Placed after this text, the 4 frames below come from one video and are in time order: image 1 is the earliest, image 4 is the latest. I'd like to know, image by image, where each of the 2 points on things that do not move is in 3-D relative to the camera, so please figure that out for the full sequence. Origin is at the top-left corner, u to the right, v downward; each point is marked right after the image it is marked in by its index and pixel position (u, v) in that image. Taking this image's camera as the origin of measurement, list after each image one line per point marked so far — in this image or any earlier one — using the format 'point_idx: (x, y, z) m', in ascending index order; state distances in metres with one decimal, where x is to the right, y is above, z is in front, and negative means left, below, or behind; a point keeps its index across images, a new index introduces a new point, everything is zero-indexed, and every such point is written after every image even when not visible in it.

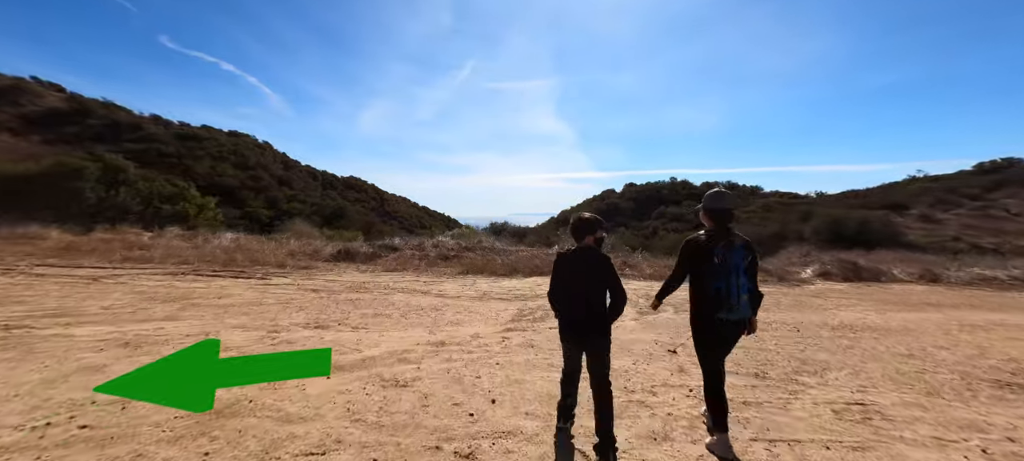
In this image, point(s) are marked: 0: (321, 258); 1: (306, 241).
0: (-4.7, -0.8, +9.7) m
1: (-5.7, -0.4, +10.7) m
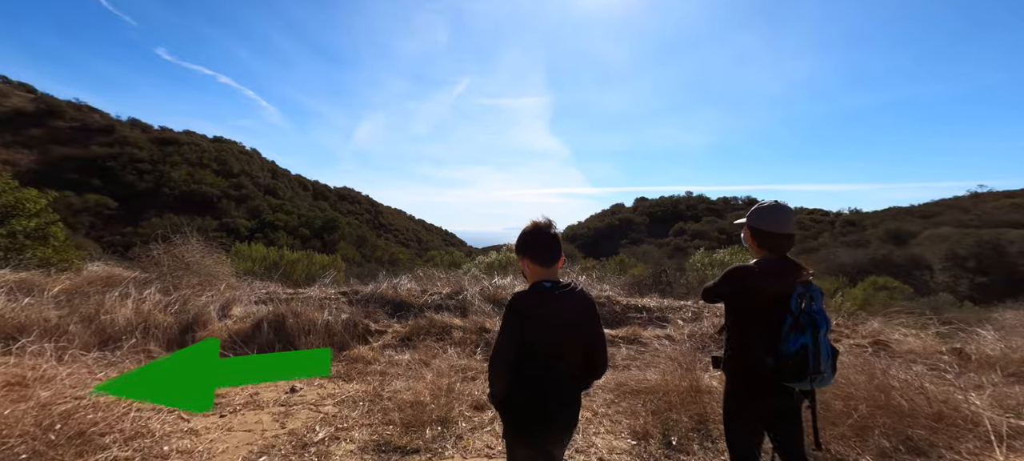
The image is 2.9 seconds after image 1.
0: (-2.7, -1.2, +3.4) m
1: (-3.7, -0.8, +4.4) m
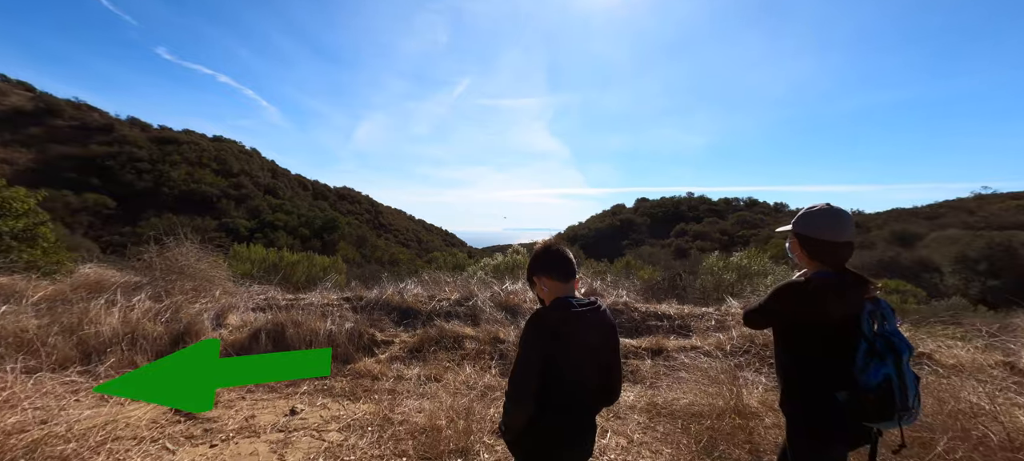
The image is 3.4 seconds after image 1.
0: (-2.6, -1.2, +3.1) m
1: (-3.6, -0.8, +4.1) m
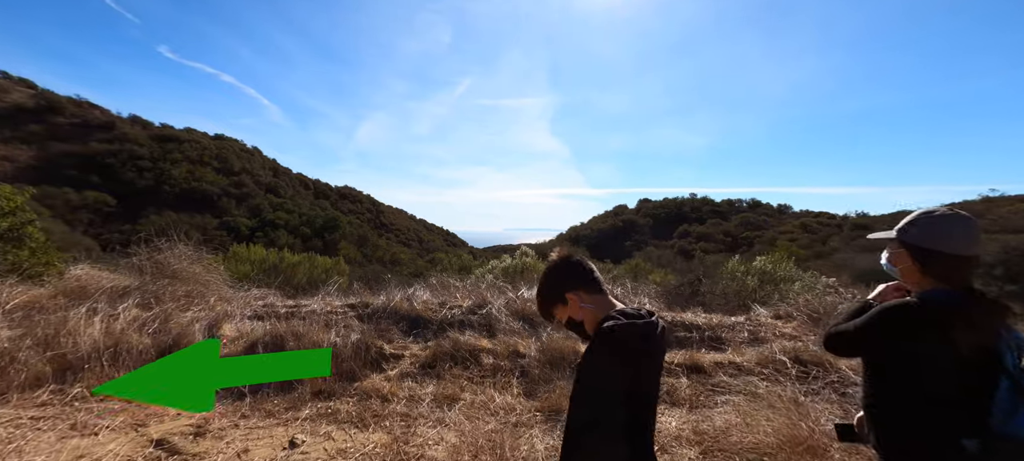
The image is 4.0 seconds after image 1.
0: (-2.4, -1.2, +2.8) m
1: (-3.4, -0.8, +3.7) m
